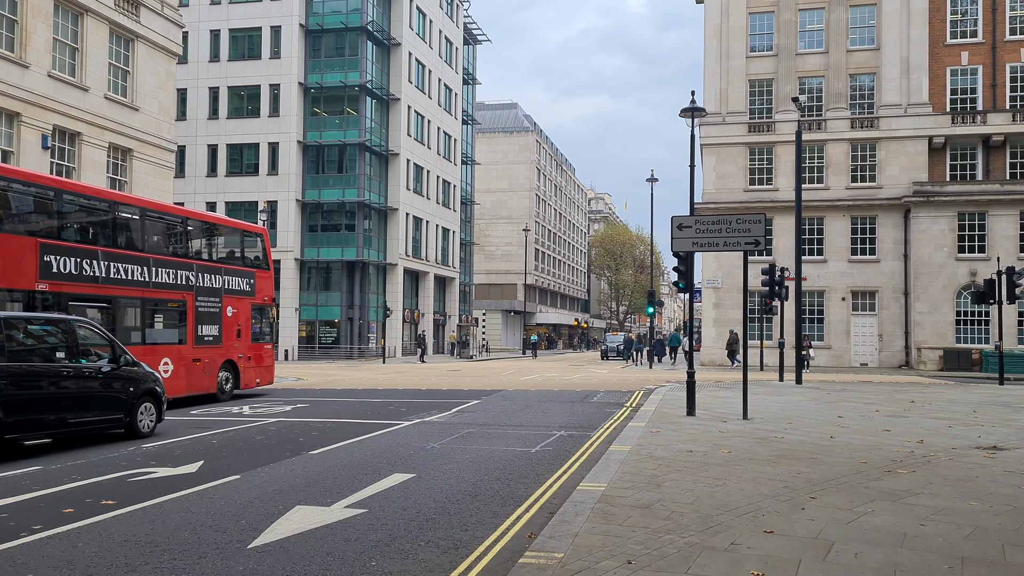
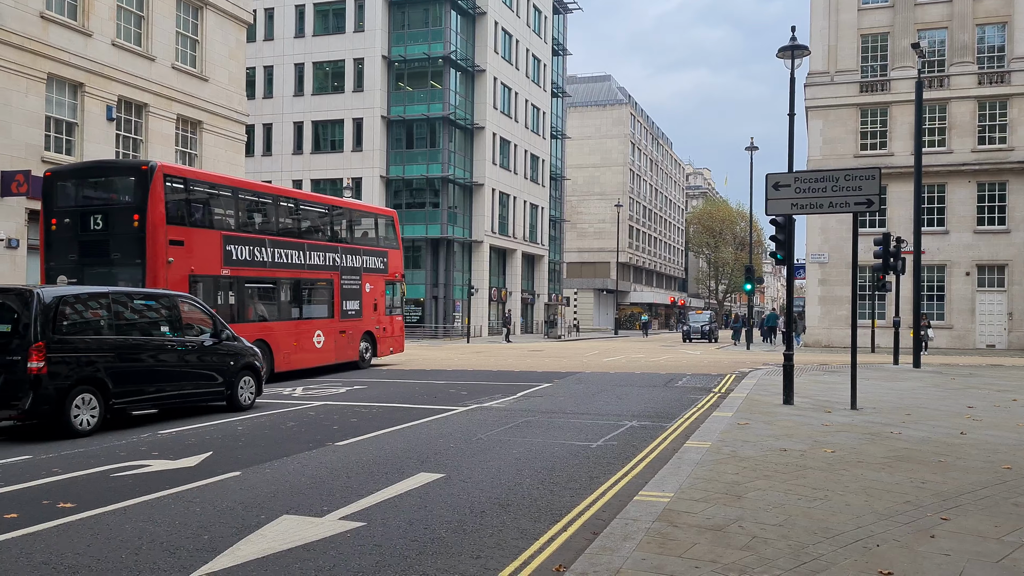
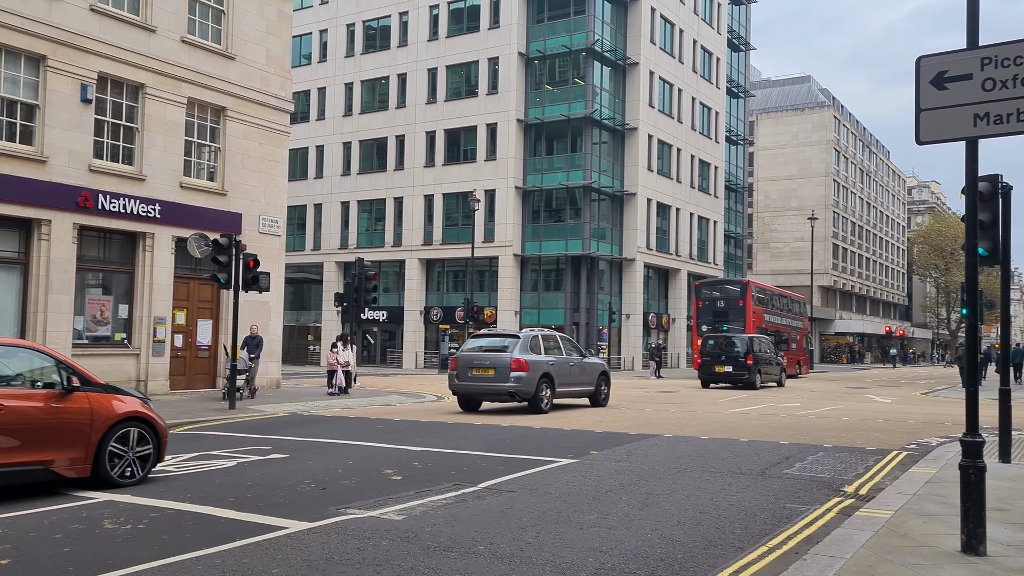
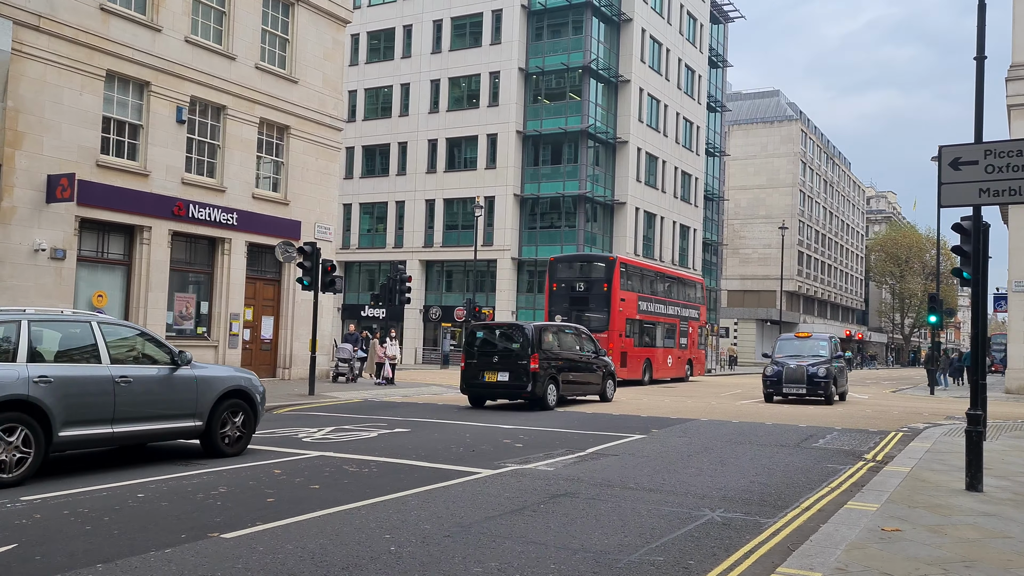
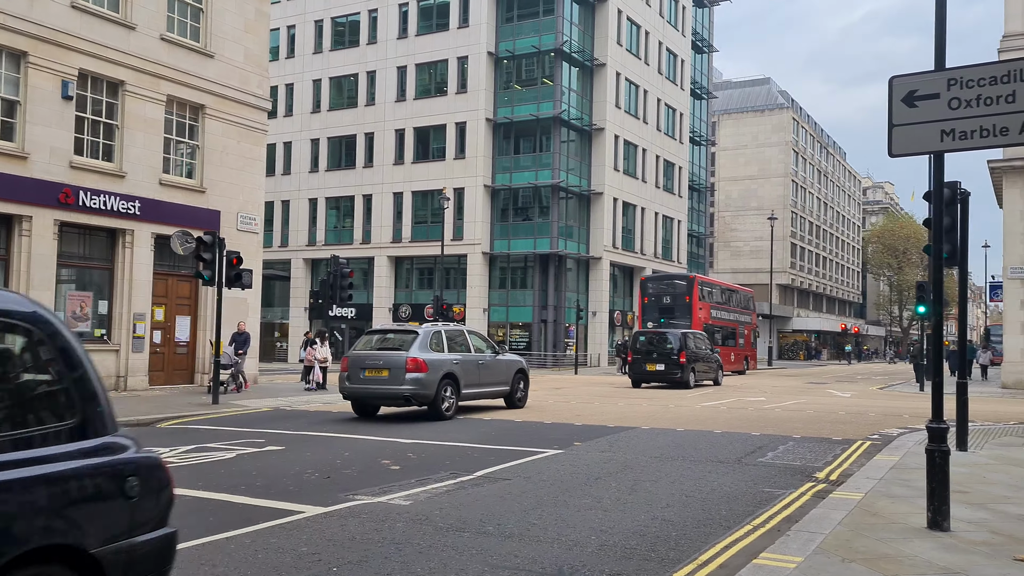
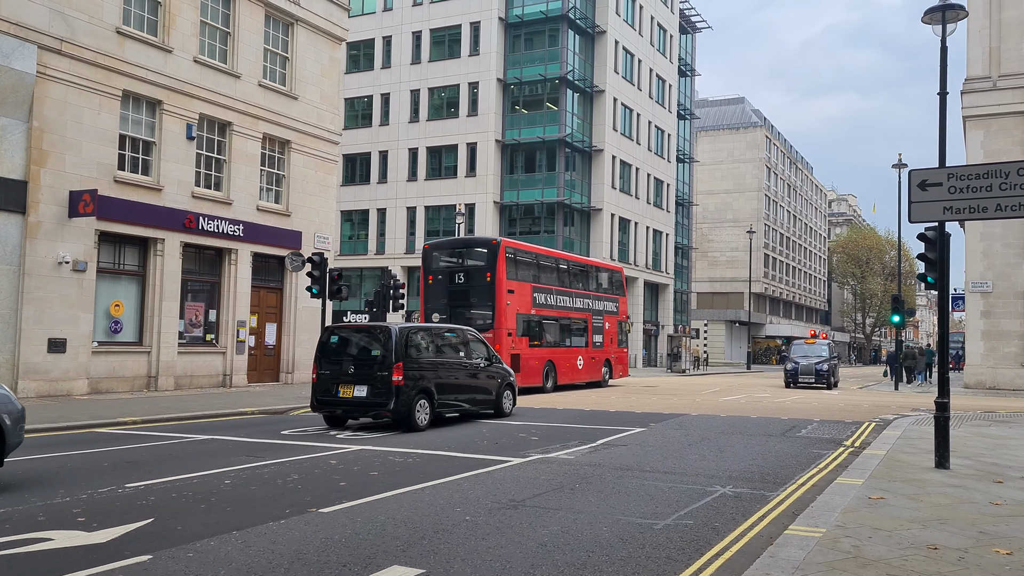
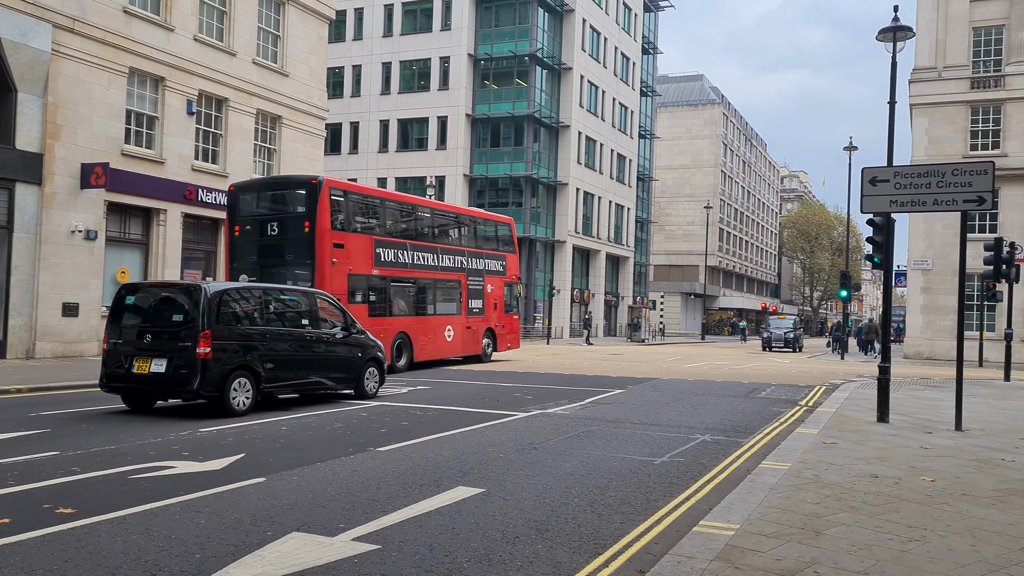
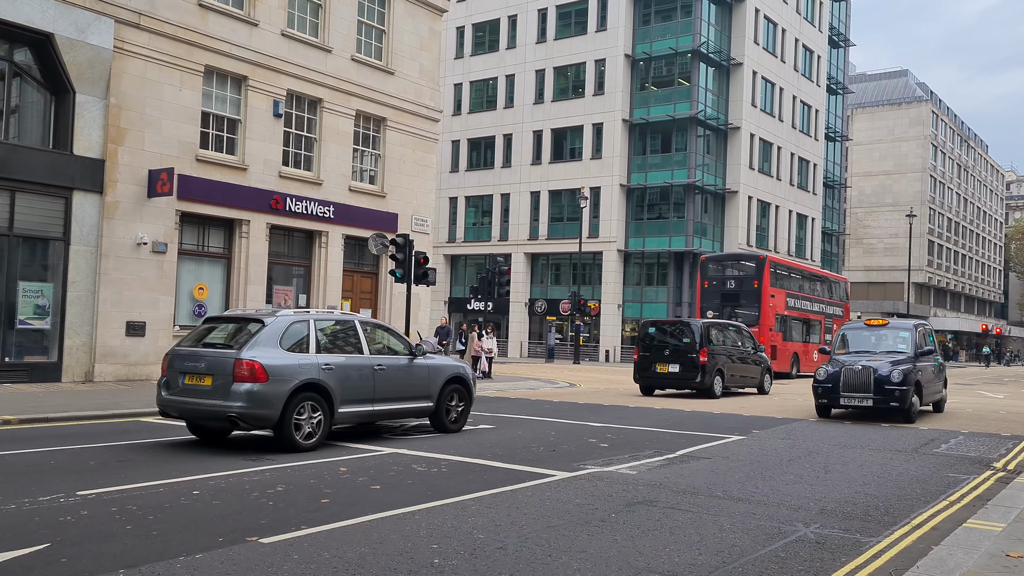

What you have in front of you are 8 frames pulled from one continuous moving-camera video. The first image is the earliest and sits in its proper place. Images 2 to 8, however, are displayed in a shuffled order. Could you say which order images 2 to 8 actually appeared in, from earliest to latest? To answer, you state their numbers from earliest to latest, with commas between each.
2, 7, 6, 4, 8, 5, 3
